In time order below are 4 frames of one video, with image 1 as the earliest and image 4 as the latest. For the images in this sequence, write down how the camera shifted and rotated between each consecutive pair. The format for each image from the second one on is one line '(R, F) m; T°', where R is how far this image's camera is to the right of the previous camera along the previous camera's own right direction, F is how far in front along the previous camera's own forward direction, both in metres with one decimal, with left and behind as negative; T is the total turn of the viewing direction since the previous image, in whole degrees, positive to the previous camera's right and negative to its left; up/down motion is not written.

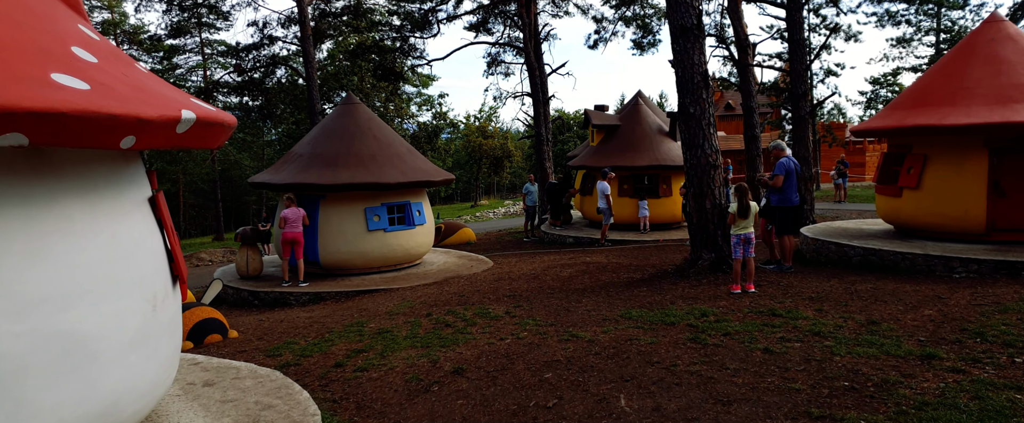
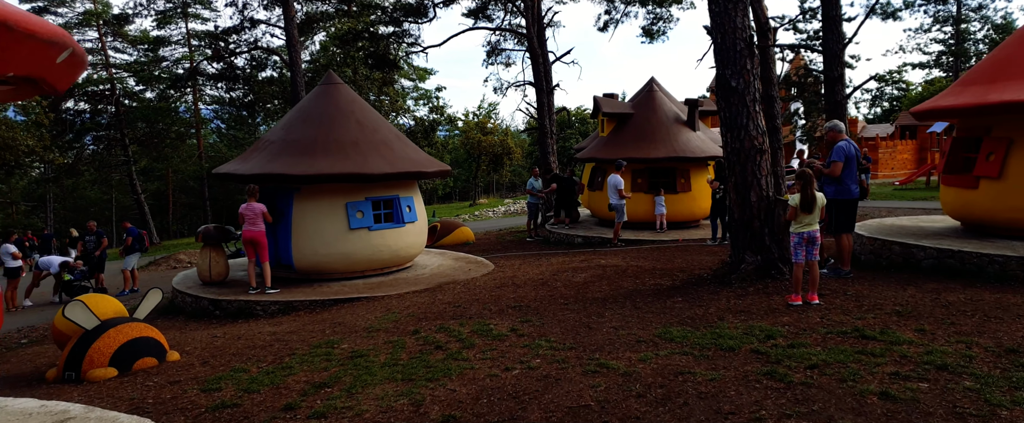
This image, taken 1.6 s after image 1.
(-0.1, +1.4) m; 0°
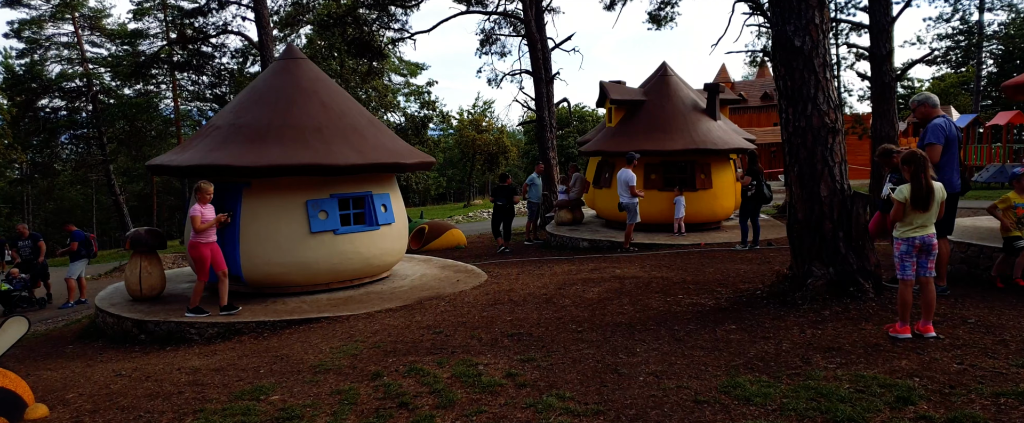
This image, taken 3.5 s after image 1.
(0.0, +1.7) m; 0°
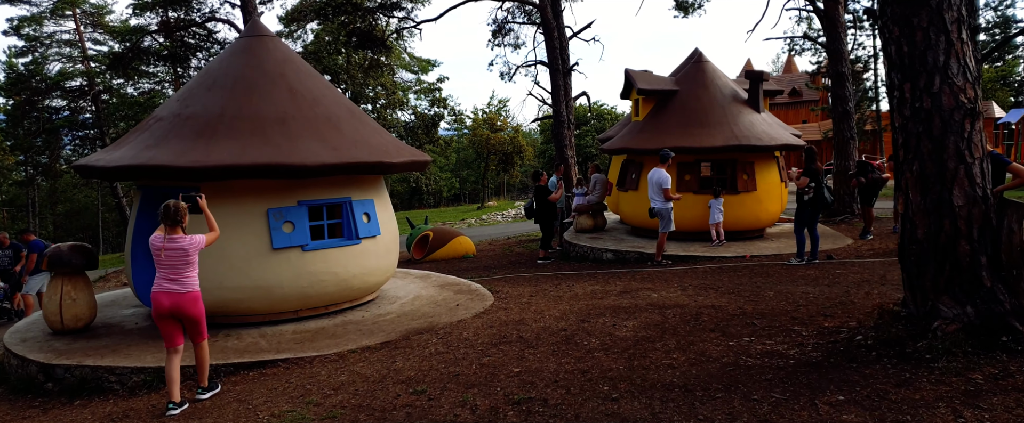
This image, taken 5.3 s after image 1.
(+0.1, +1.5) m; -1°
